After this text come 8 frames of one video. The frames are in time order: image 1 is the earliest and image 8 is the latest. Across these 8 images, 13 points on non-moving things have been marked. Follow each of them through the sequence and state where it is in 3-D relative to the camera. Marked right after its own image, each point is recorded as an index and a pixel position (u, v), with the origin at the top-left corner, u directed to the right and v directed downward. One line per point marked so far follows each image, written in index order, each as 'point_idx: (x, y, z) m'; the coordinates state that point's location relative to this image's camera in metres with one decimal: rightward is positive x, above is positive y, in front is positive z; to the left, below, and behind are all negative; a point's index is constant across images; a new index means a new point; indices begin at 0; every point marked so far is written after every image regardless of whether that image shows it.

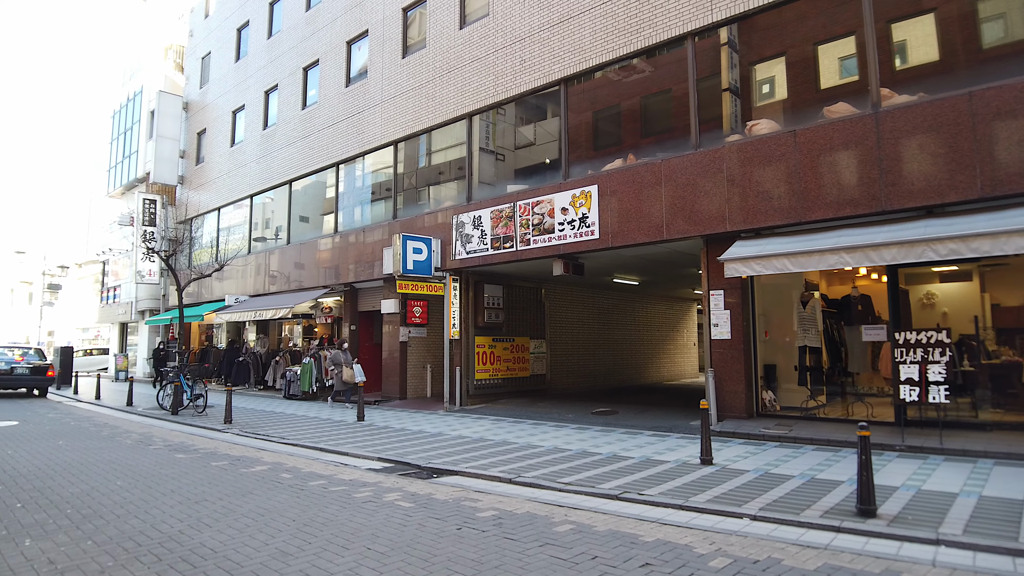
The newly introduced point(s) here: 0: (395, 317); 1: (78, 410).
0: (-2.7, -0.7, +17.2) m
1: (-9.8, -2.8, +16.8) m
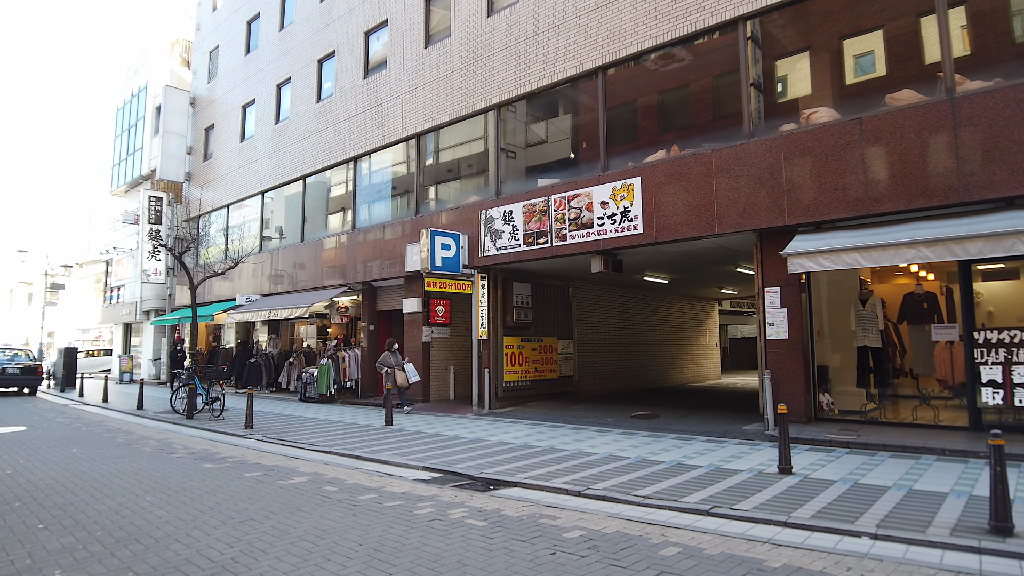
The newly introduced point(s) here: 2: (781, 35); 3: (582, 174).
0: (-2.1, -0.6, +16.5) m
1: (-9.2, -2.7, +16.1) m
2: (+4.1, +3.9, +11.4) m
3: (+1.0, +2.0, +13.8) m
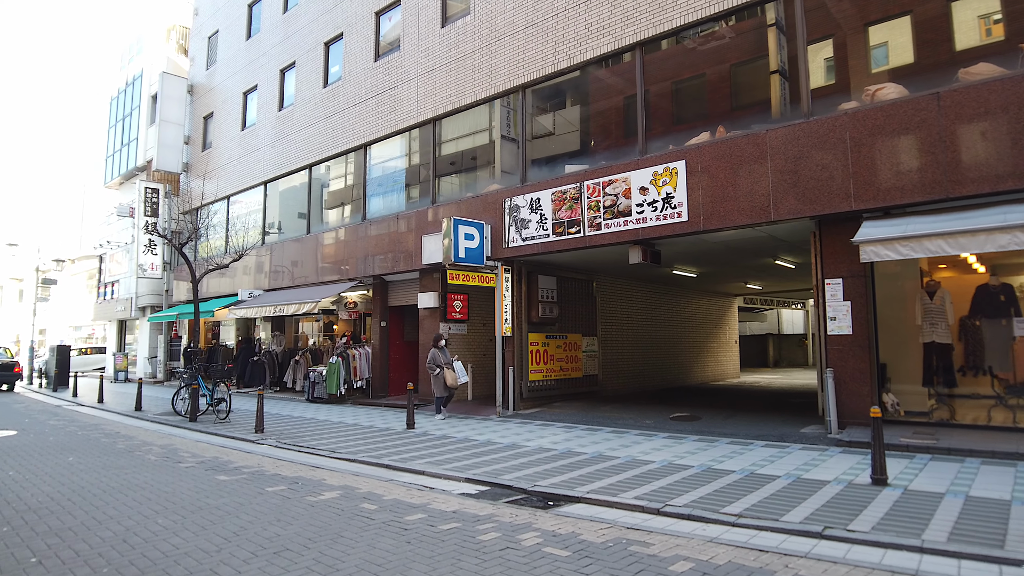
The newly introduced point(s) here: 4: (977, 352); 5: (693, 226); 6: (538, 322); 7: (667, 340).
0: (-1.6, -0.5, +15.5) m
1: (-8.8, -2.6, +15.1) m
2: (+4.6, +4.0, +10.5) m
3: (+1.5, +2.1, +12.8) m
4: (+6.3, -0.9, +10.1) m
5: (+2.7, +0.9, +11.2) m
6: (+0.5, -0.7, +14.4) m
7: (+4.1, -1.4, +19.6) m
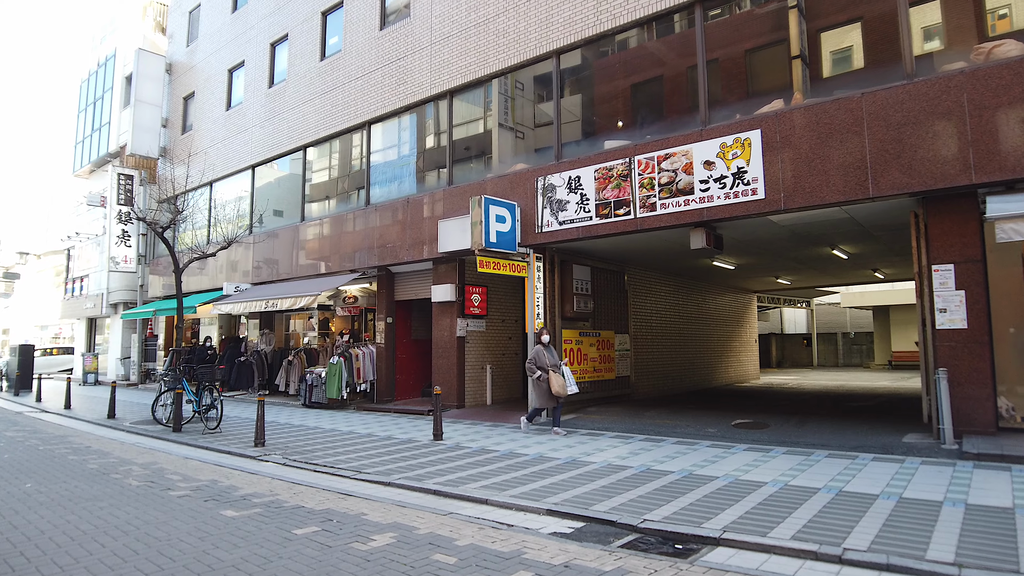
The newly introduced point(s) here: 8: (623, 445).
0: (-1.1, -0.3, +13.8) m
1: (-8.3, -2.4, +13.1) m
2: (+5.3, +4.1, +9.0) m
3: (+2.1, +2.2, +11.2) m
4: (+7.0, -0.7, +8.7) m
5: (+3.3, +1.1, +9.7) m
6: (+1.0, -0.5, +12.8) m
7: (+4.4, -1.3, +18.1) m
8: (+1.4, -1.9, +9.2) m
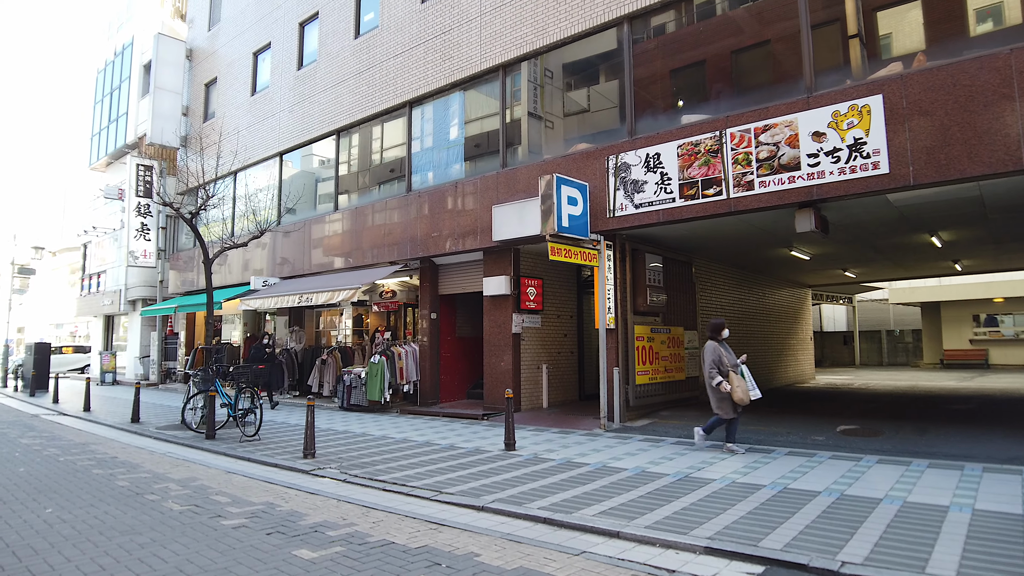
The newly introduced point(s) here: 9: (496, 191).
0: (-0.1, -0.2, +12.6) m
1: (-7.2, -2.3, +12.0) m
2: (+6.2, +4.3, +7.7) m
3: (+3.0, +2.4, +10.0) m
4: (+7.9, -0.6, +7.4) m
5: (+4.3, +1.2, +8.4) m
6: (+2.0, -0.4, +11.5) m
7: (+5.5, -1.1, +16.8) m
8: (+2.3, -1.8, +7.9) m
9: (-0.2, +1.7, +12.7) m
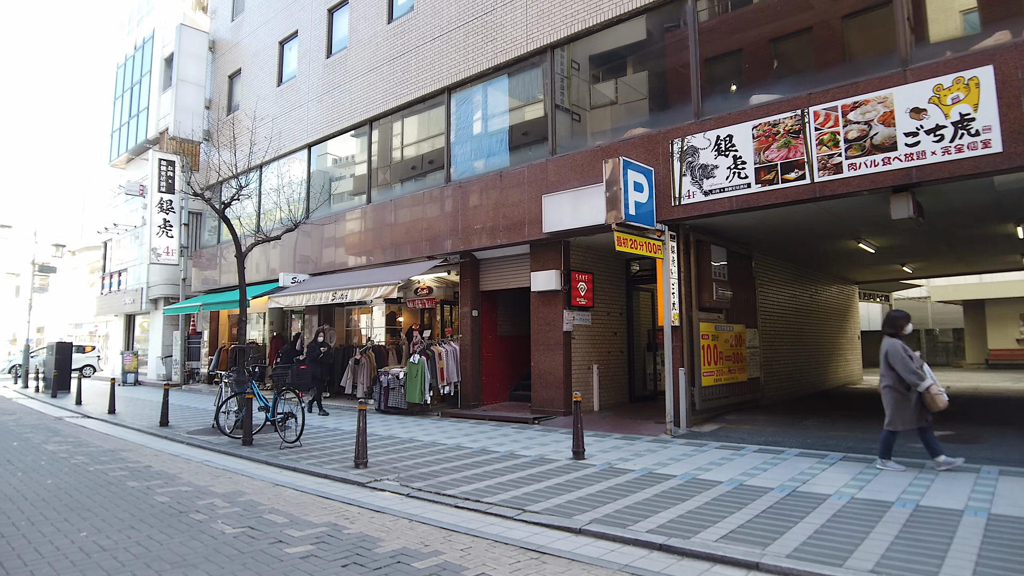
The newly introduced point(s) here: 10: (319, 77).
0: (+0.7, -0.1, +11.8) m
1: (-6.4, -2.2, +11.3) m
2: (+6.9, +4.4, +6.8) m
3: (+3.8, +2.5, +9.1) m
4: (+8.6, -0.5, +6.5) m
5: (+5.0, +1.3, +7.5) m
6: (+2.8, -0.3, +10.7) m
7: (+6.4, -1.0, +15.9) m
8: (+3.1, -1.7, +7.1) m
9: (+0.6, +1.7, +11.9) m
10: (-4.6, +5.0, +17.7) m
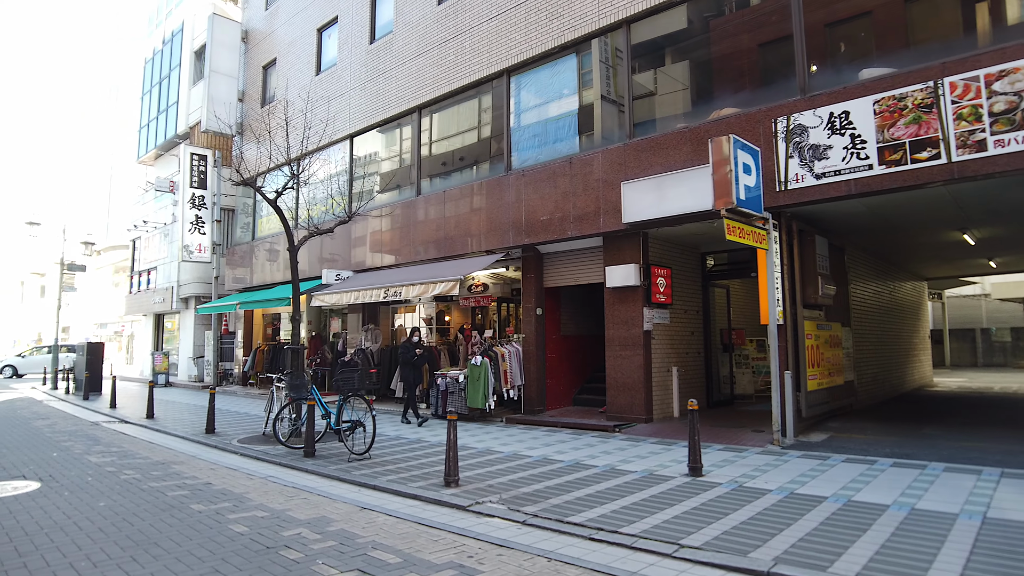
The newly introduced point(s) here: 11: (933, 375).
0: (+1.8, -0.1, +10.8) m
1: (-5.4, -2.2, +10.5) m
2: (+7.9, +4.5, +5.7) m
3: (+4.8, +2.5, +8.1) m
4: (+9.6, -0.4, +5.3) m
5: (+6.0, +1.4, +6.4) m
6: (+3.9, -0.2, +9.7) m
7: (+7.5, -0.9, +14.8) m
8: (+4.1, -1.7, +6.1) m
9: (+1.6, +1.8, +10.9) m
10: (-3.4, +5.1, +16.8) m
11: (+10.8, -2.2, +19.1) m
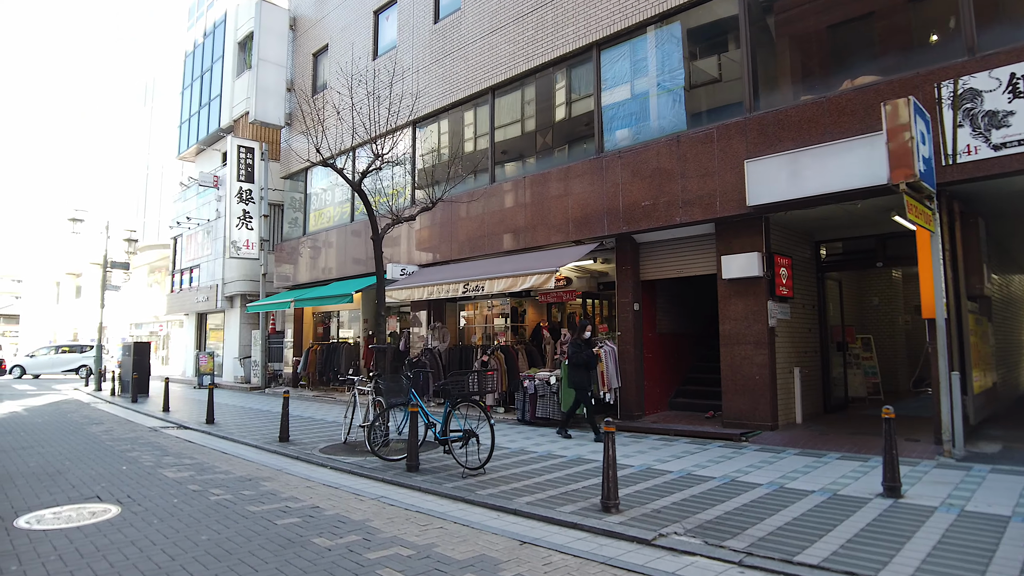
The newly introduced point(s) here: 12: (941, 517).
0: (+3.2, +0.1, +9.7) m
1: (-4.0, -2.1, +9.5) m
2: (+9.1, +4.6, +4.4) m
3: (+6.1, +2.7, +6.8) m
4: (+10.9, -0.2, +4.0) m
5: (+7.3, +1.5, +5.2) m
6: (+5.2, -0.1, +8.5) m
7: (+9.0, -0.8, +13.5) m
8: (+5.3, -1.5, +4.9) m
9: (+3.0, +1.9, +9.8) m
10: (-1.9, +5.2, +15.8) m
11: (+12.4, -2.1, +17.7) m
12: (+3.0, -1.6, +5.3) m
